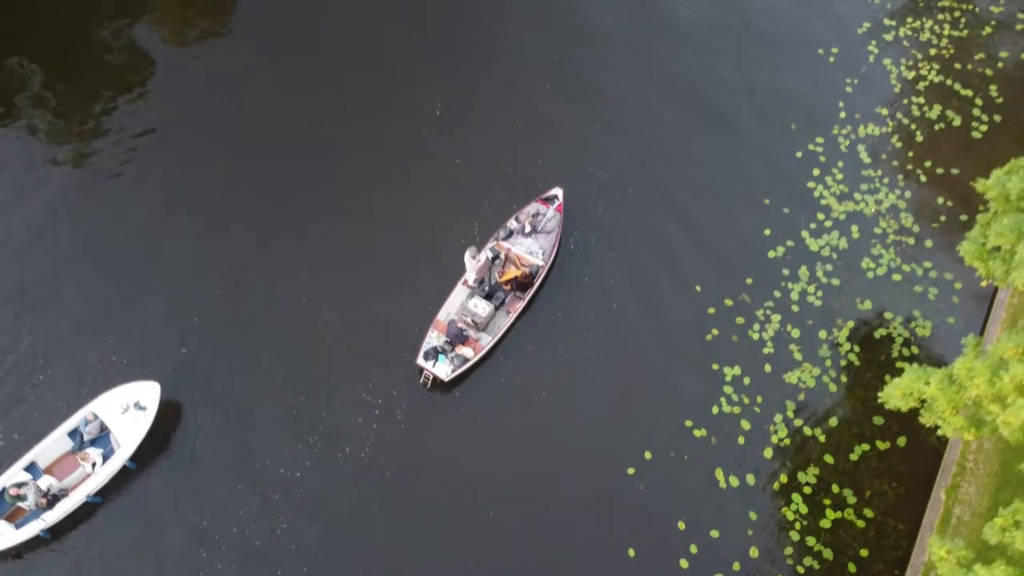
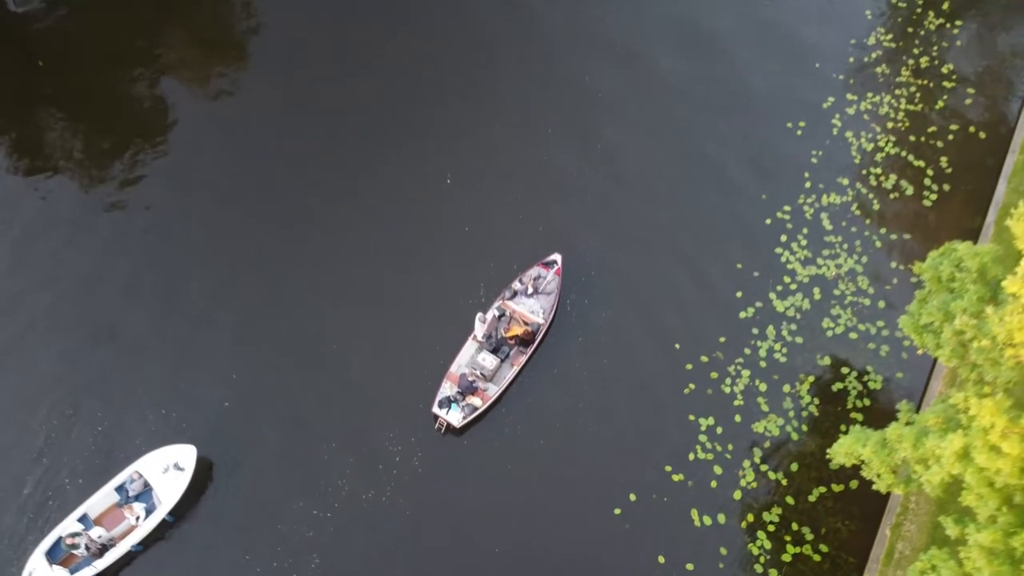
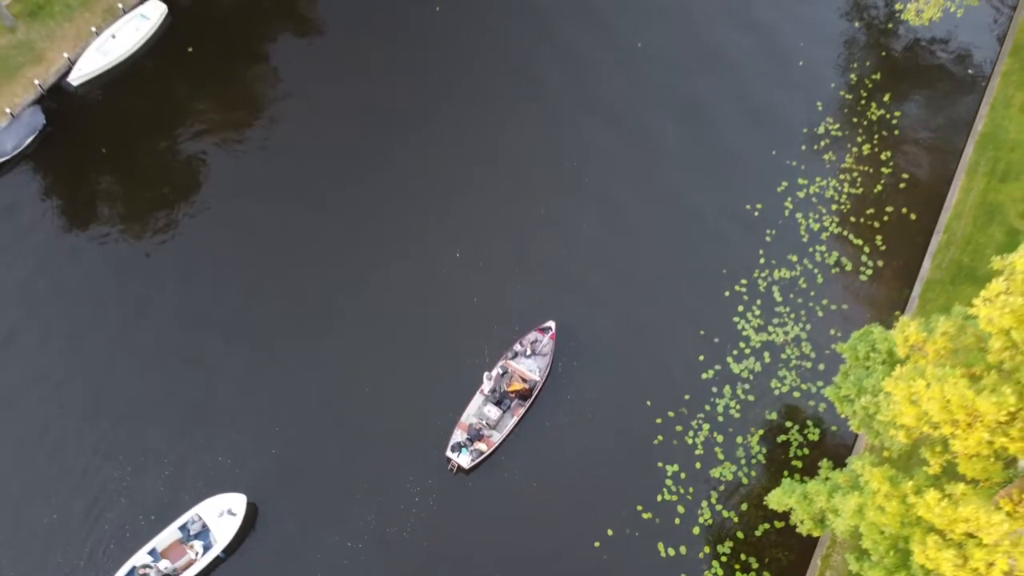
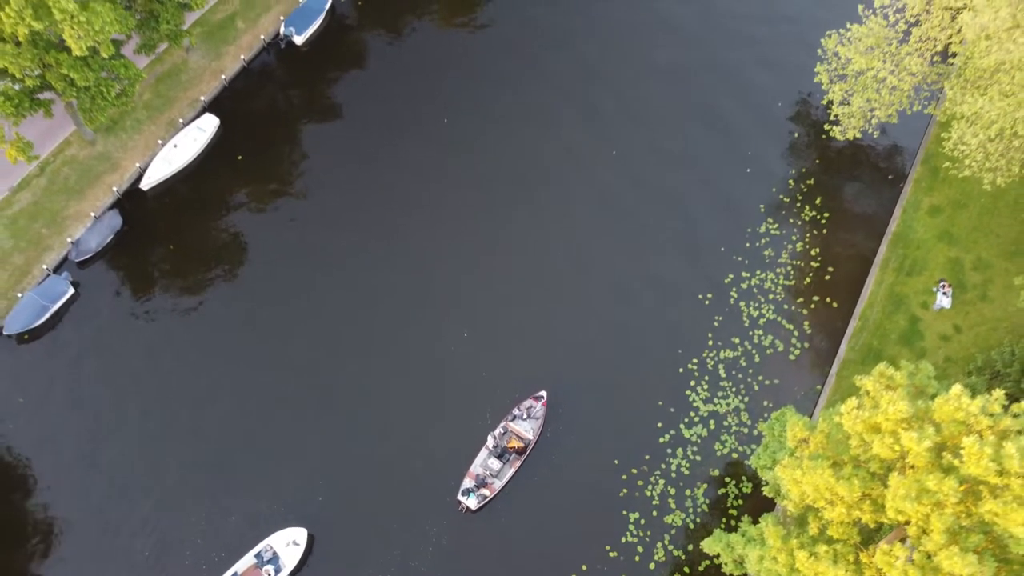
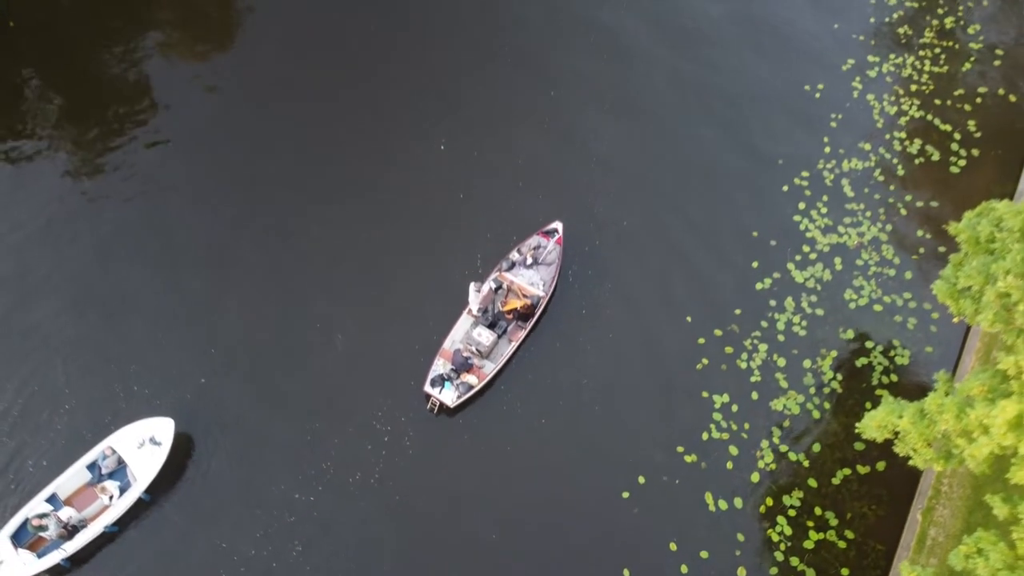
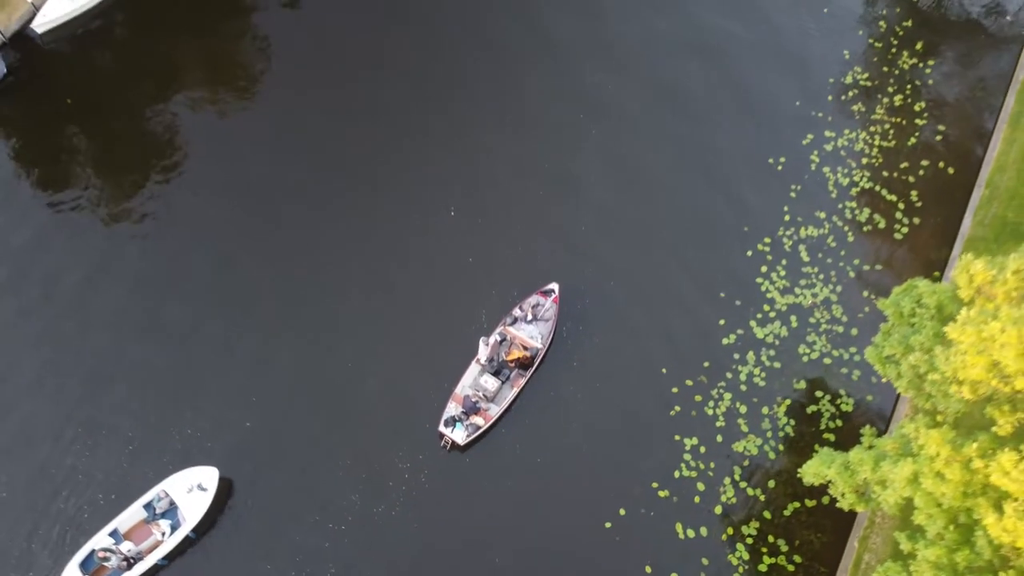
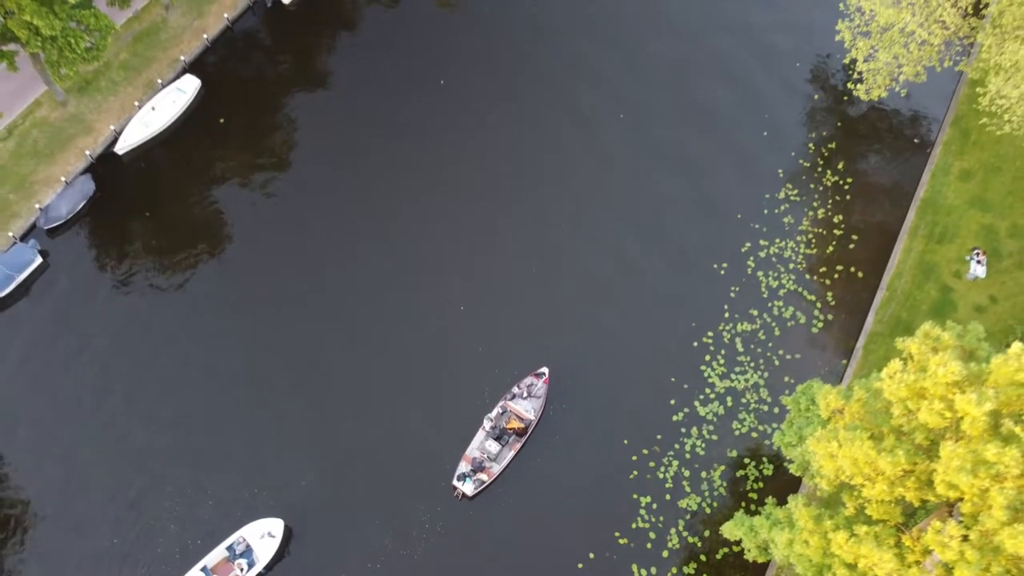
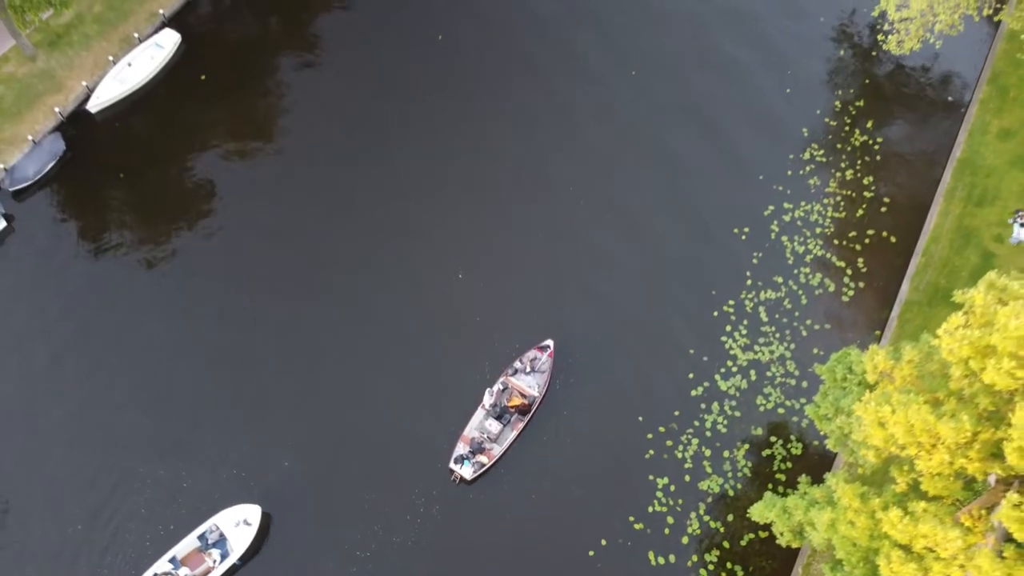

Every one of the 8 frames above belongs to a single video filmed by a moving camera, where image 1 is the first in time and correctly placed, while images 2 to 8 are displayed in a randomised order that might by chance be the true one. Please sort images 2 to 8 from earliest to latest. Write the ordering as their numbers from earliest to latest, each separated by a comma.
5, 2, 6, 3, 8, 7, 4
